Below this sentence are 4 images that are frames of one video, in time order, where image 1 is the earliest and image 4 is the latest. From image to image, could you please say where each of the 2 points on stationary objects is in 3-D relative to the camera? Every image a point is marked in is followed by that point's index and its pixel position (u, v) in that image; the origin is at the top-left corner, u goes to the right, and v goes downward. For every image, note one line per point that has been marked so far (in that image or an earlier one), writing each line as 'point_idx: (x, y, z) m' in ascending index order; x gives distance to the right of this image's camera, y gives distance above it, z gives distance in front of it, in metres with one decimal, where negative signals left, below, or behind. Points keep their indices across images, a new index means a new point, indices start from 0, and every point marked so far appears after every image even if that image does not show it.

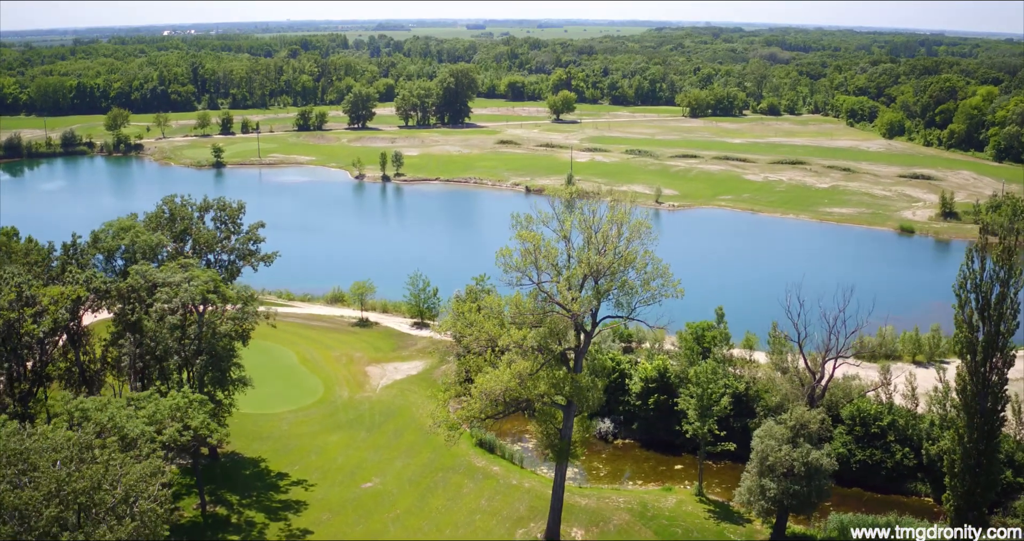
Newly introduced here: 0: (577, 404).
0: (+1.8, -3.6, +19.7) m
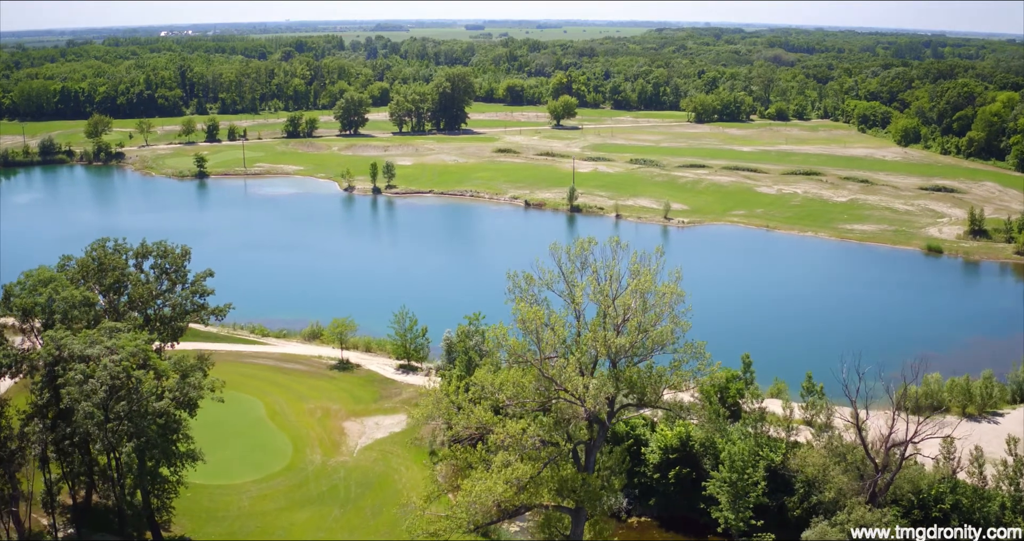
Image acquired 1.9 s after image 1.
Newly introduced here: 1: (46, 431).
0: (+1.7, -5.3, +15.8) m
1: (-11.4, -3.9, +17.7) m
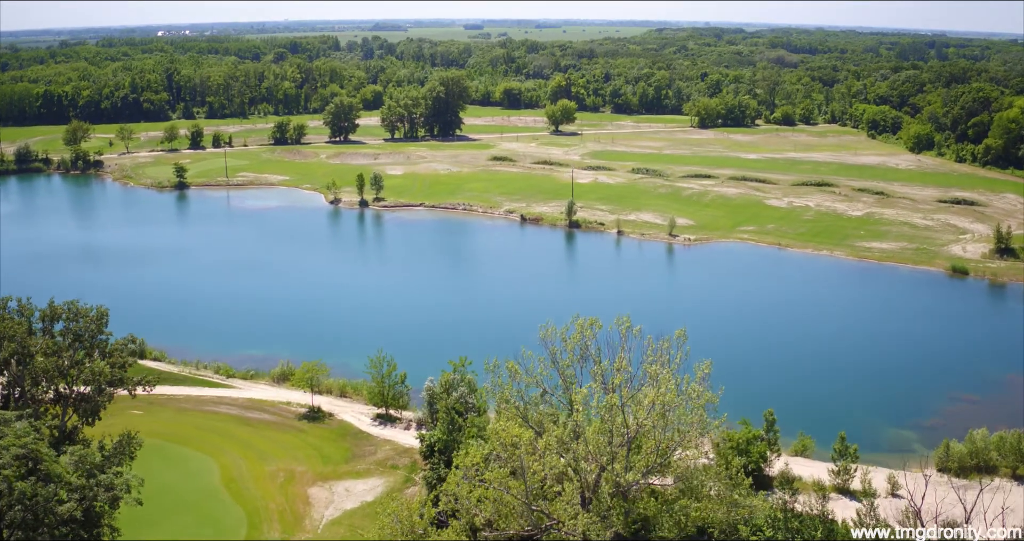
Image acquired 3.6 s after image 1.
0: (+1.3, -6.8, +12.3) m
1: (-11.8, -5.4, +14.2) m
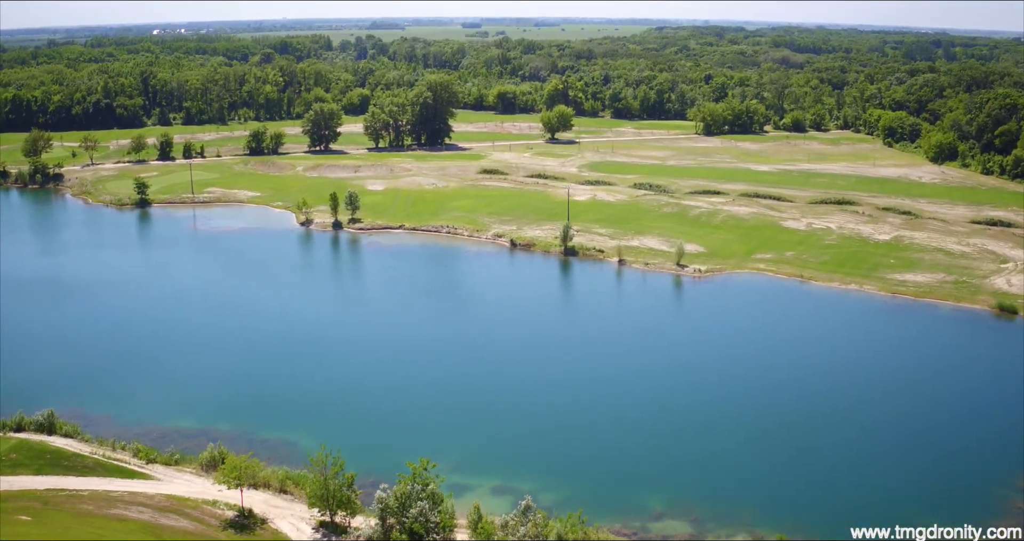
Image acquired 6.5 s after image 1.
0: (+0.6, -9.2, +6.6) m
1: (-12.5, -7.8, +8.5) m
